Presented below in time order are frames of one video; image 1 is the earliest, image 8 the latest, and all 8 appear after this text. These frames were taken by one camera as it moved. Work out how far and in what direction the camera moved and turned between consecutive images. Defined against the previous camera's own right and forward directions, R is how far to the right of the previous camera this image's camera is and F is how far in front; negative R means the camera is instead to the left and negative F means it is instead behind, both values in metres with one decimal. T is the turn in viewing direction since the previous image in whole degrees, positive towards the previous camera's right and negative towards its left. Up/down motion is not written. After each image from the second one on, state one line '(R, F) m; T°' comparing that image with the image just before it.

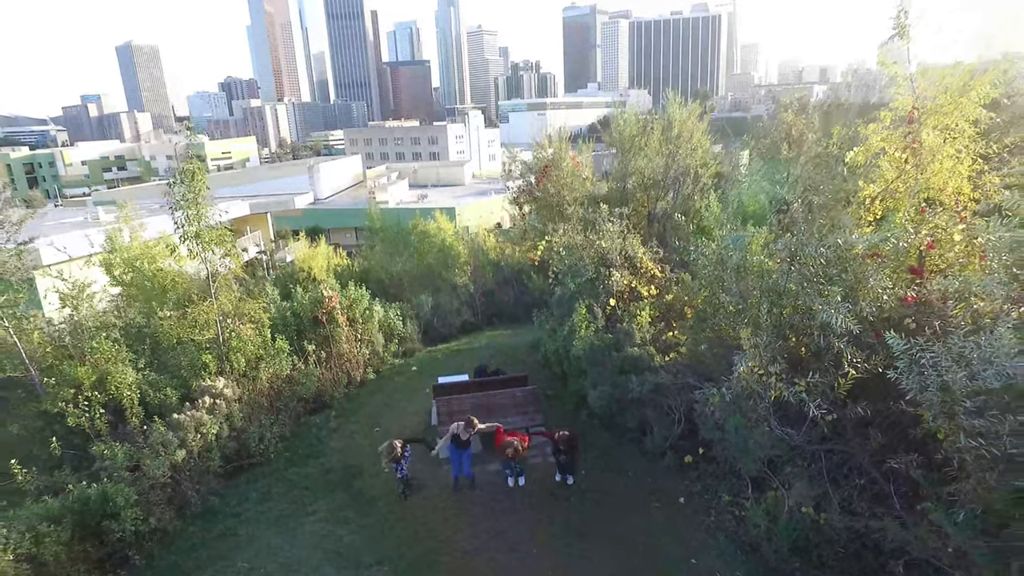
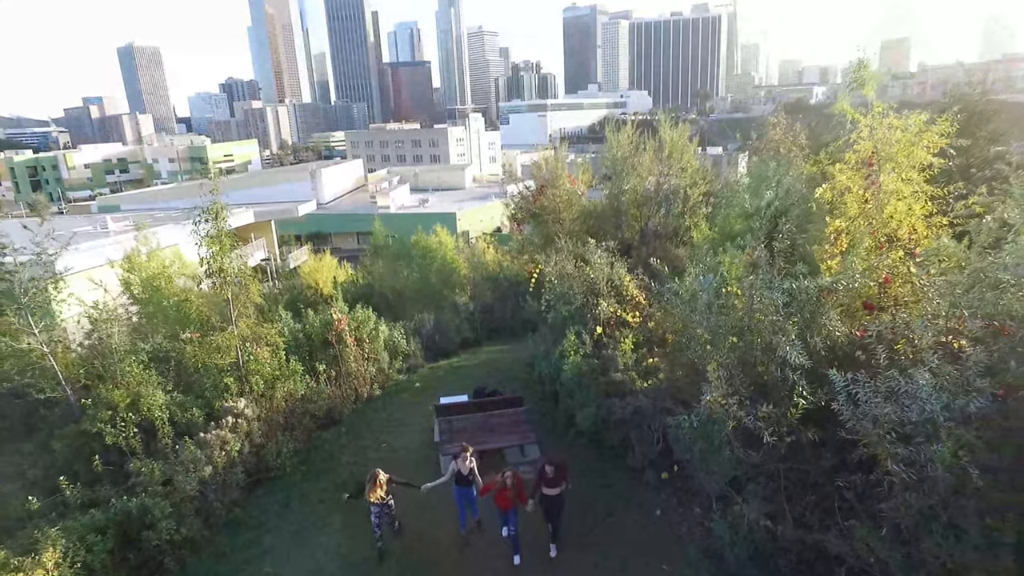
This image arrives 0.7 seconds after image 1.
(0.0, -0.4) m; 0°
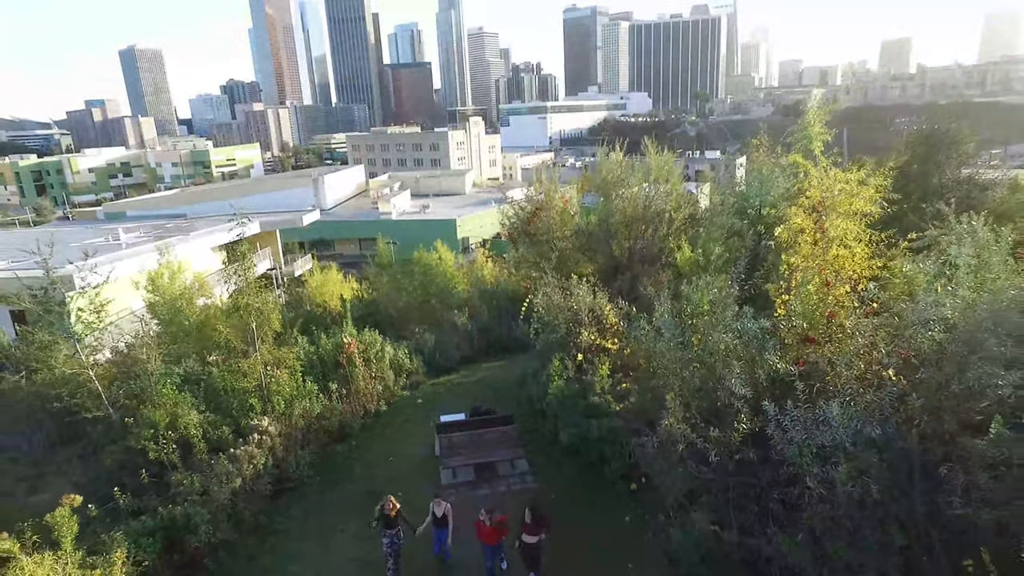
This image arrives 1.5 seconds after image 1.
(+0.1, -0.6) m; 0°
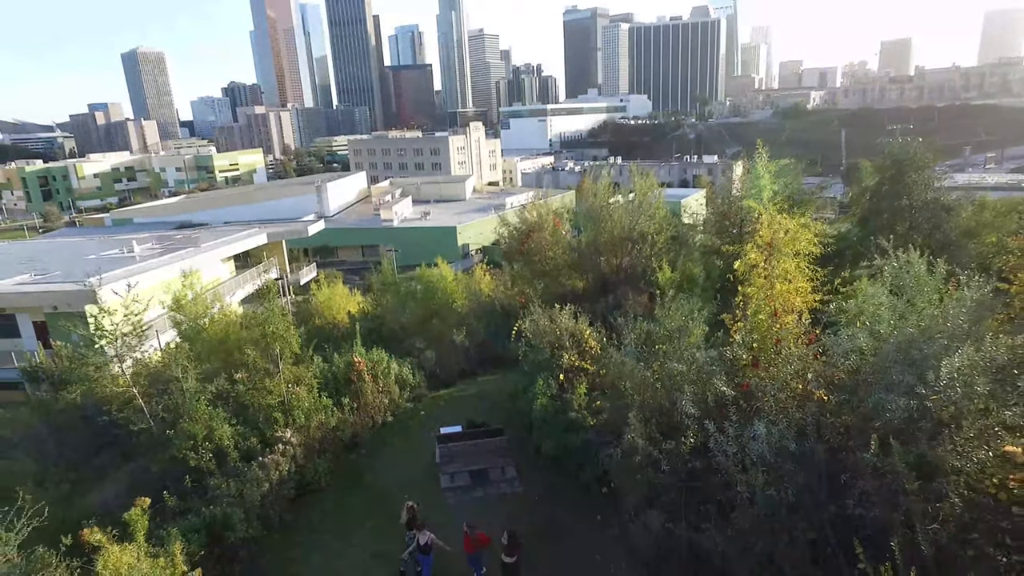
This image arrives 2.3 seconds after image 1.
(+0.1, -0.7) m; 0°
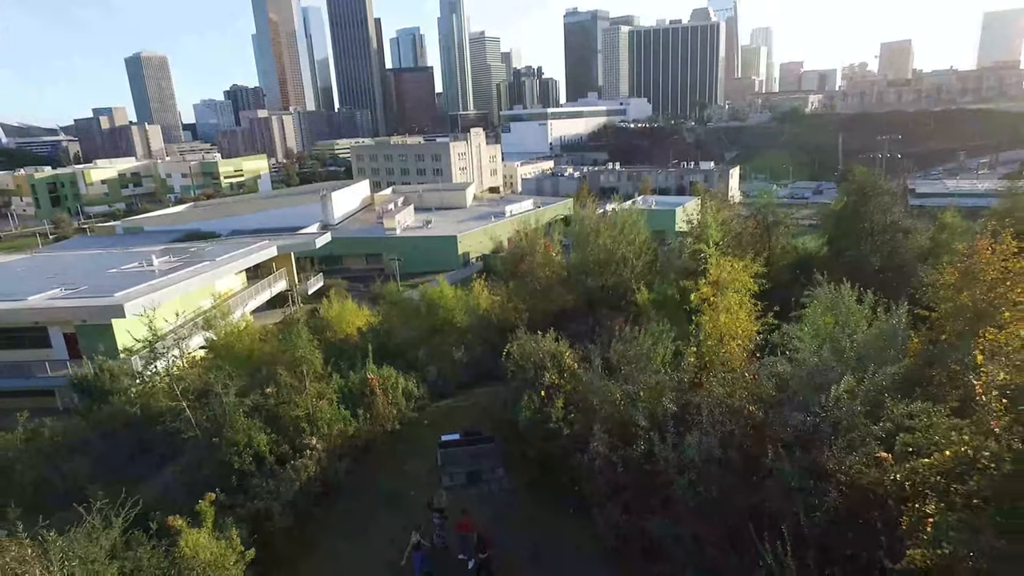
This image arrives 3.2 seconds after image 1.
(+0.1, -1.0) m; 0°
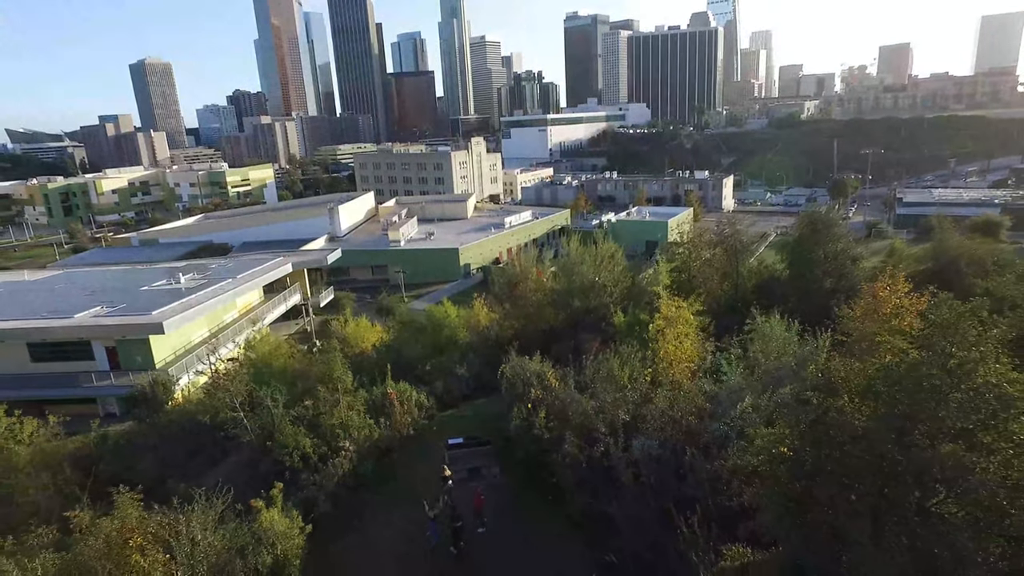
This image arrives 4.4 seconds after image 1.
(+0.1, -1.6) m; 0°
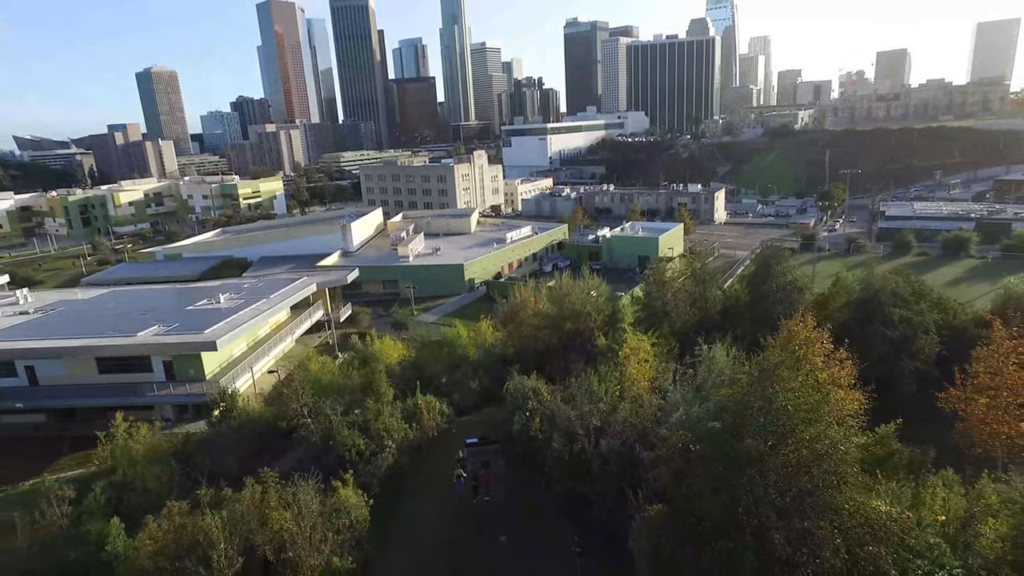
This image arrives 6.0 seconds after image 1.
(0.0, -2.6) m; 0°
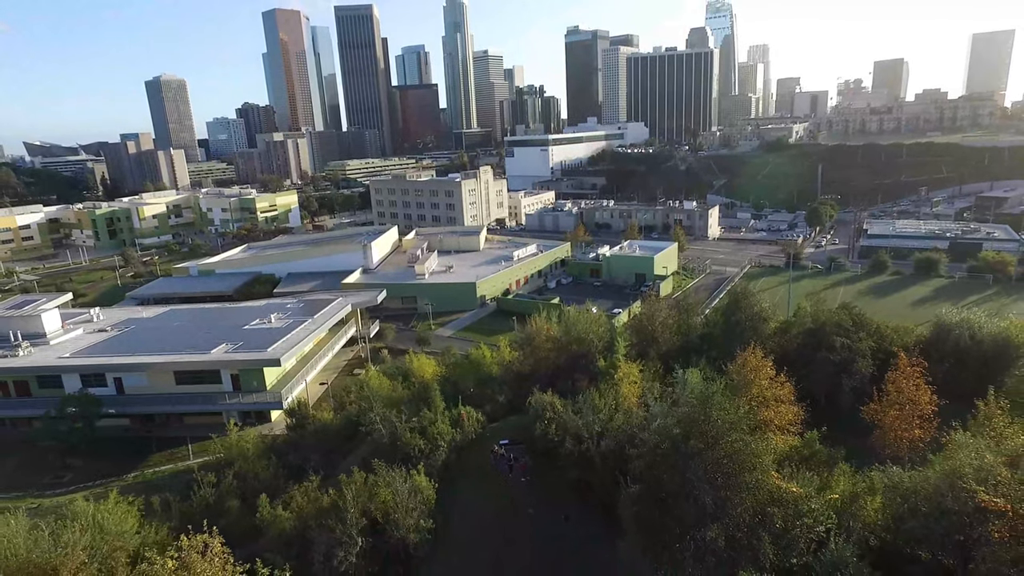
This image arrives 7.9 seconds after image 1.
(-0.6, -3.6) m; 0°
